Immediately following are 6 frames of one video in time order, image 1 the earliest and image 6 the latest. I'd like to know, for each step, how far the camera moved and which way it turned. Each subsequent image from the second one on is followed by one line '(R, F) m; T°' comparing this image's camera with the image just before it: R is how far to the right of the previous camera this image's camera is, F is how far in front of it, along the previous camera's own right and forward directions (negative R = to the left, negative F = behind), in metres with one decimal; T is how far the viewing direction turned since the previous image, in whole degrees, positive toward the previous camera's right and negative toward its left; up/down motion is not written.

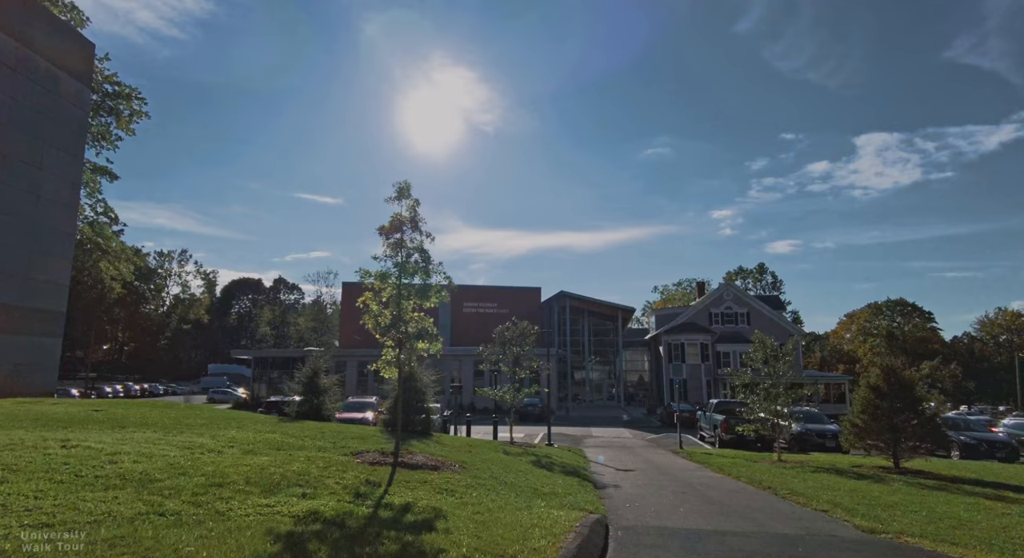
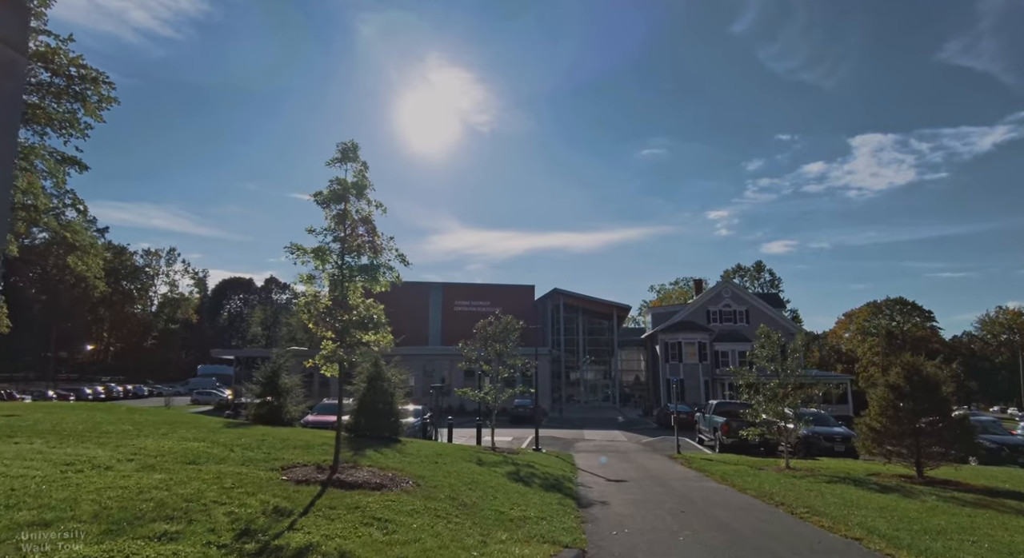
(+0.5, +1.6) m; 0°
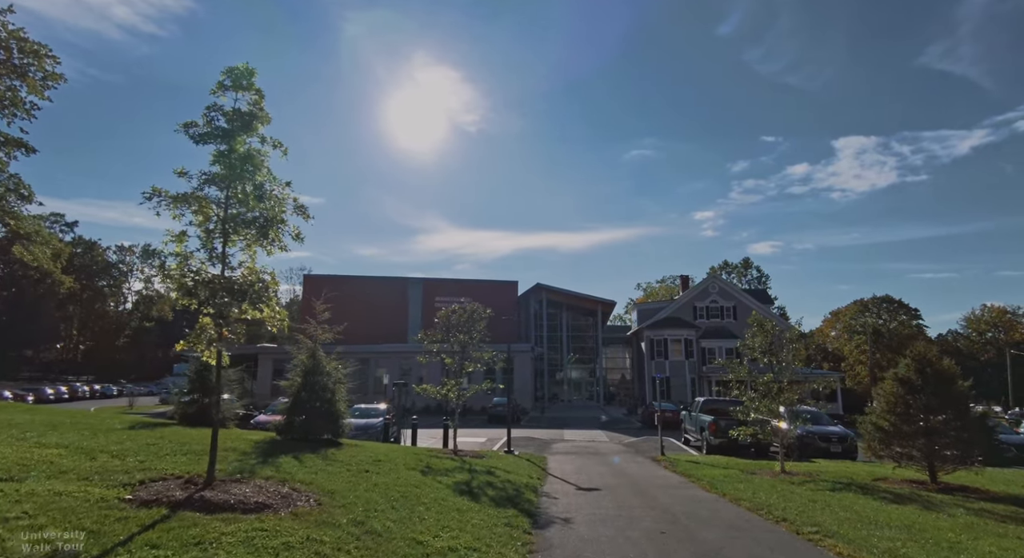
(+0.6, +1.8) m; +1°
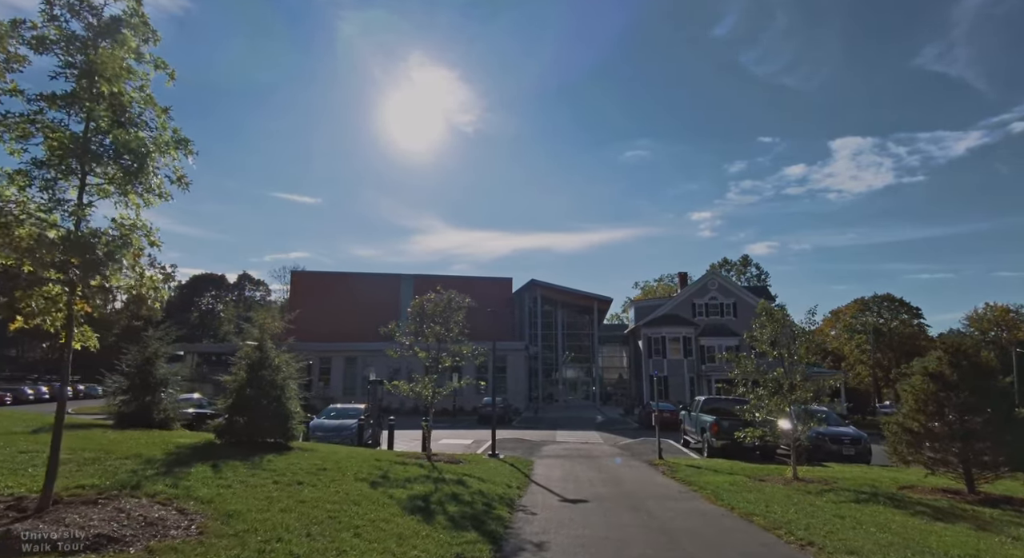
(+0.4, +1.5) m; 0°
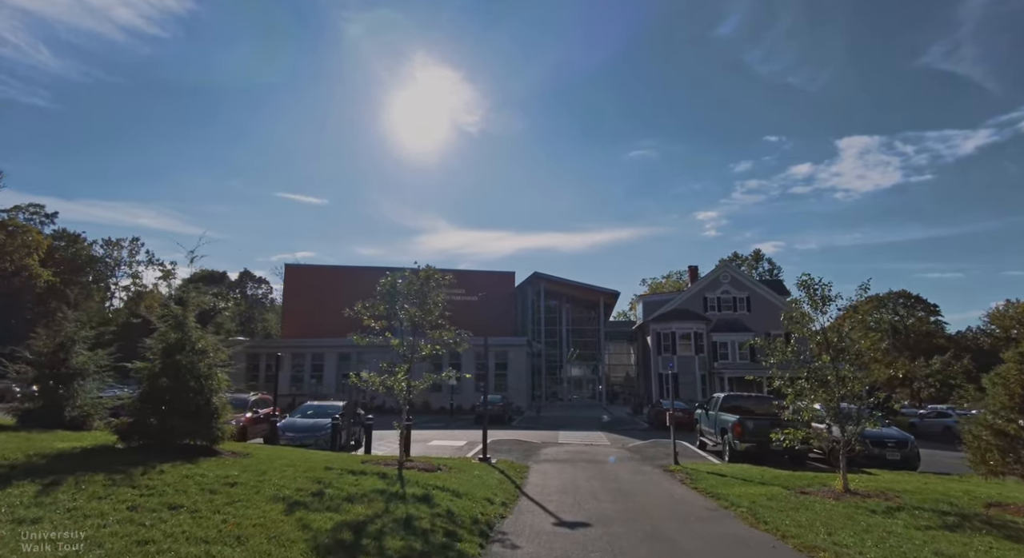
(+0.4, +2.2) m; -1°
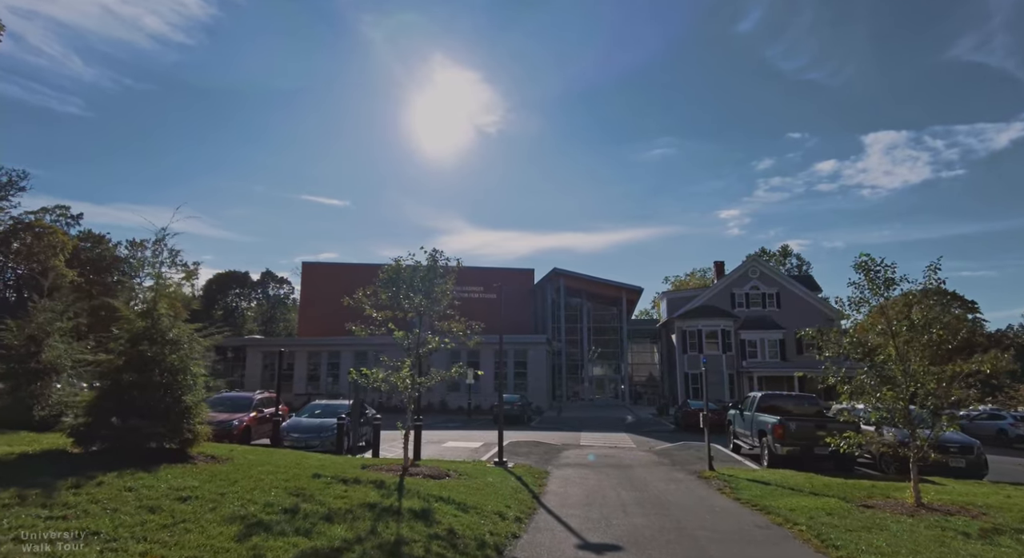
(+0.1, +1.2) m; -2°
